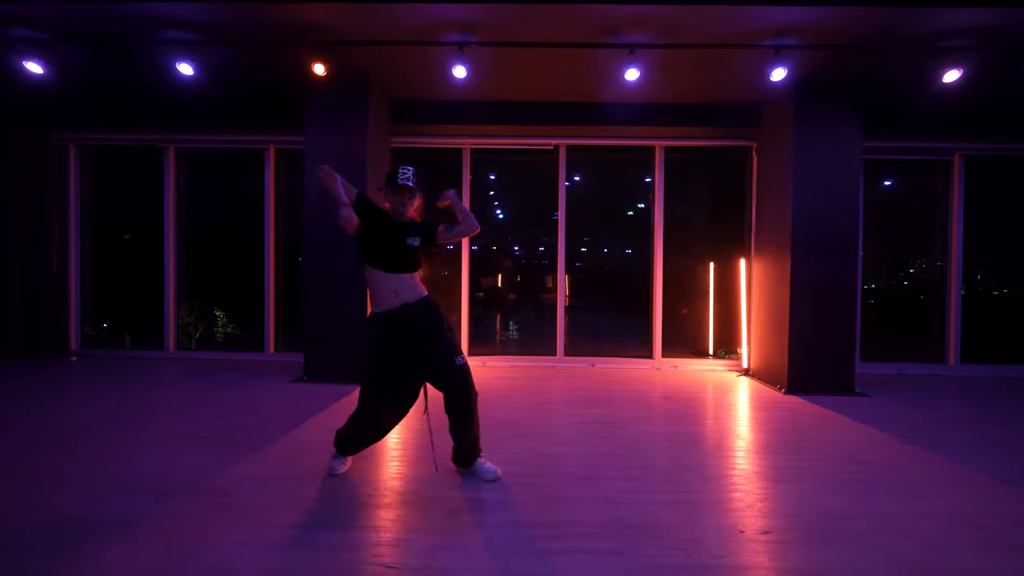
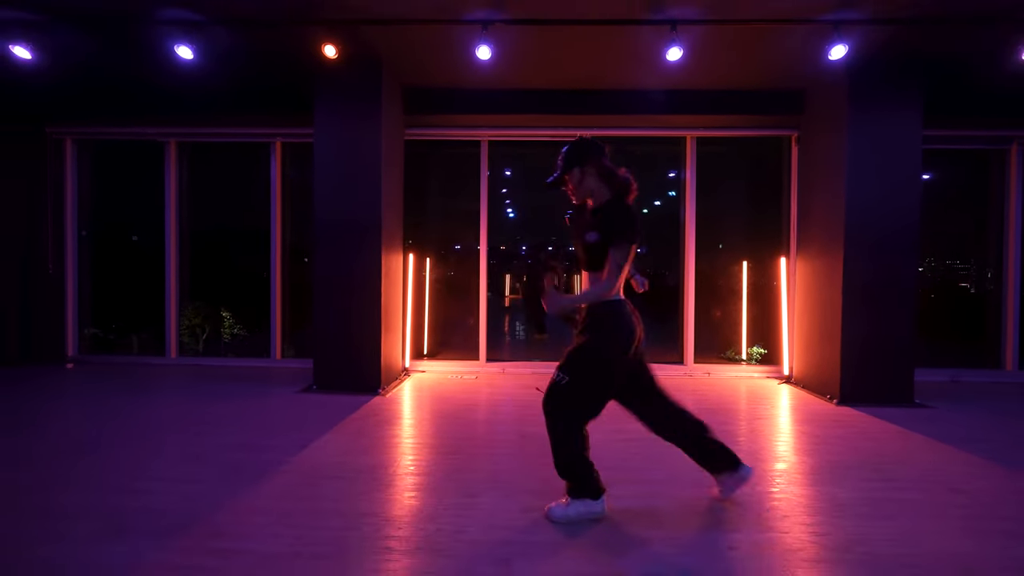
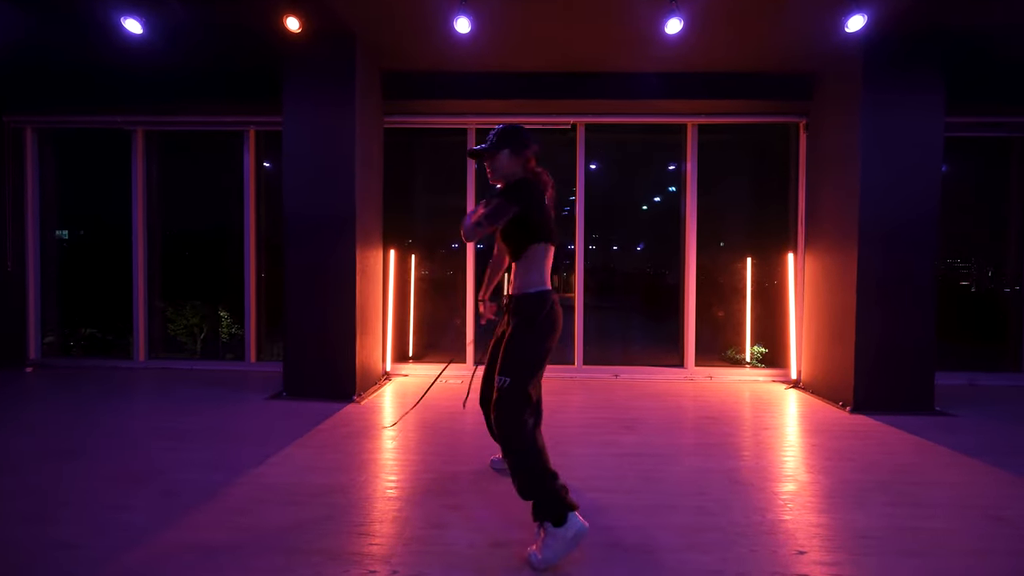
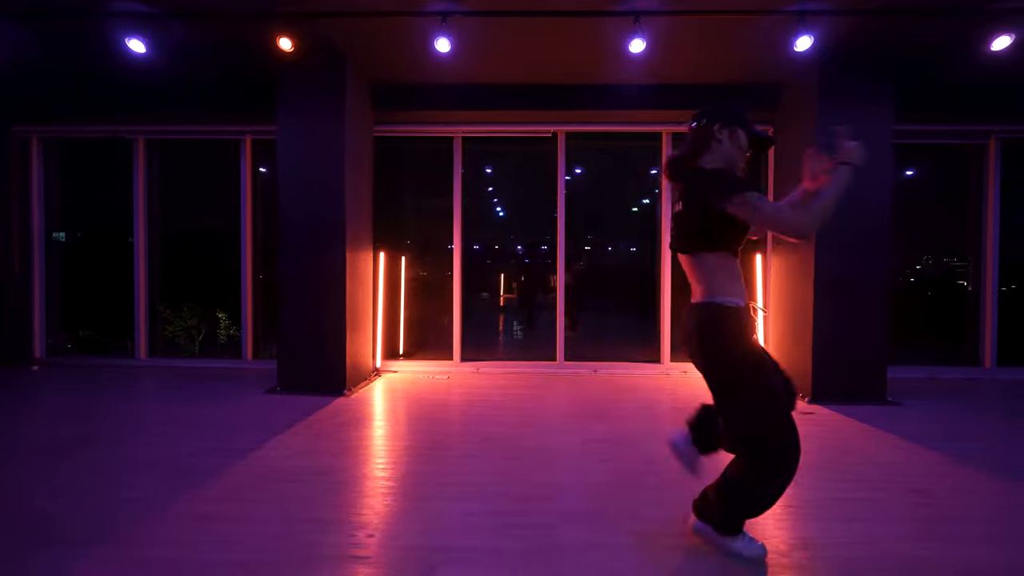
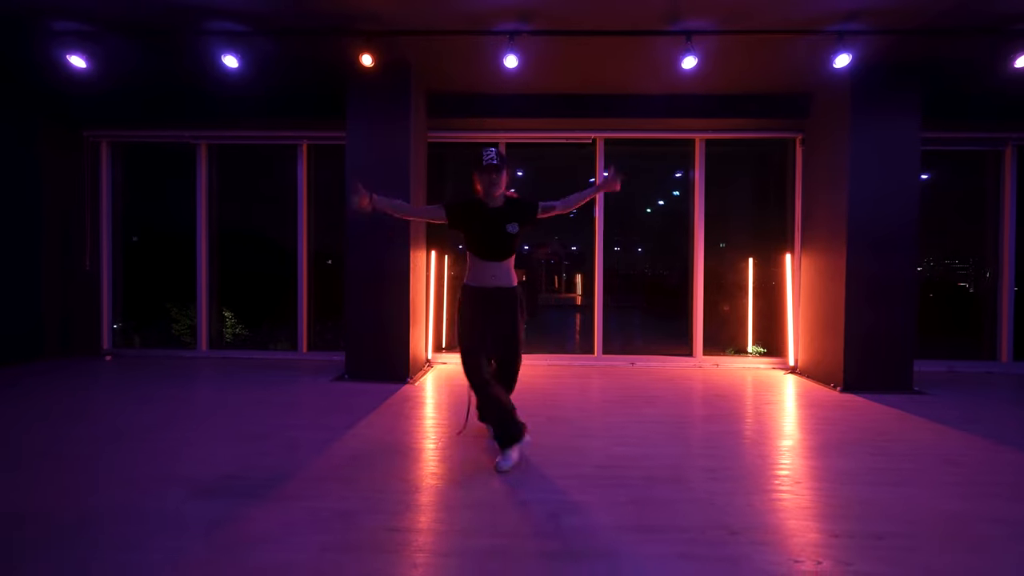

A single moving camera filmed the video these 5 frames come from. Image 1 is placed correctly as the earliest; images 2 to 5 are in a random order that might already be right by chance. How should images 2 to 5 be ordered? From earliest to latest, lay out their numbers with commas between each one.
5, 3, 2, 4
